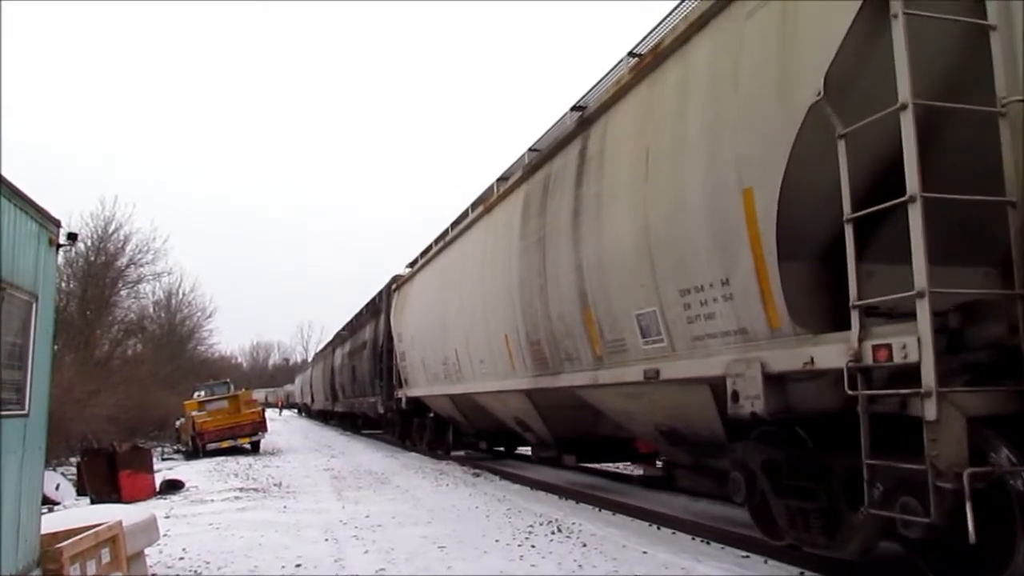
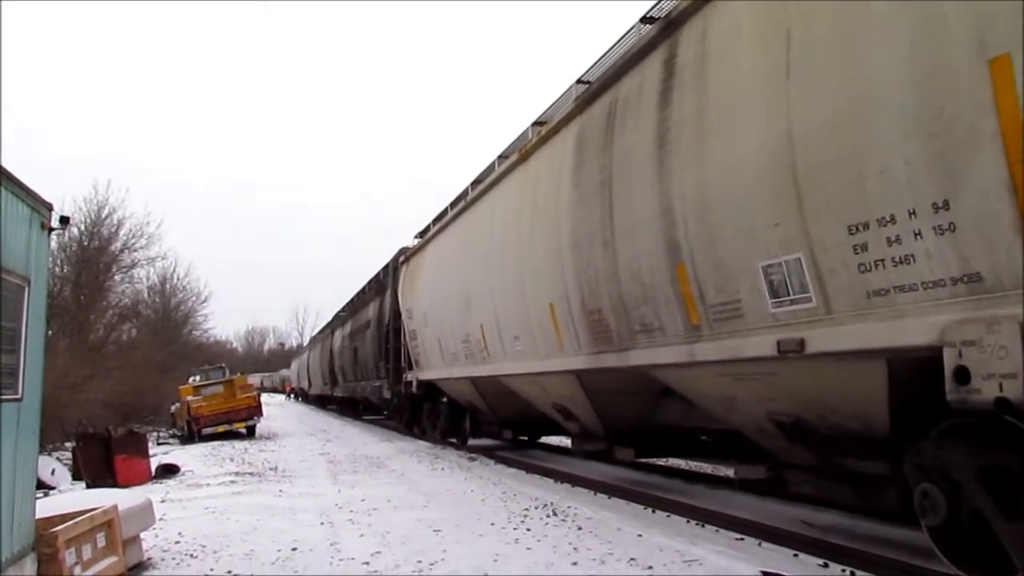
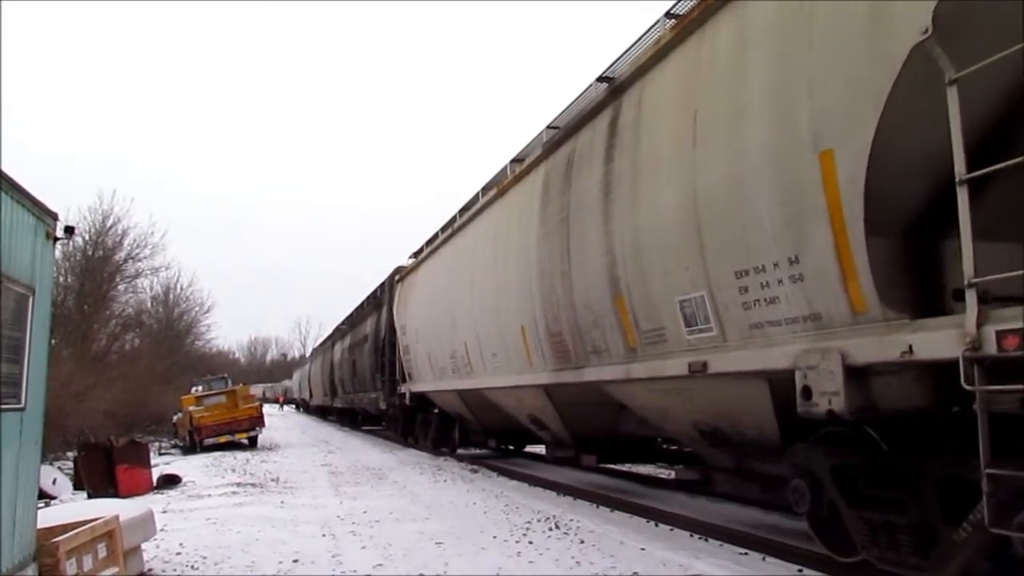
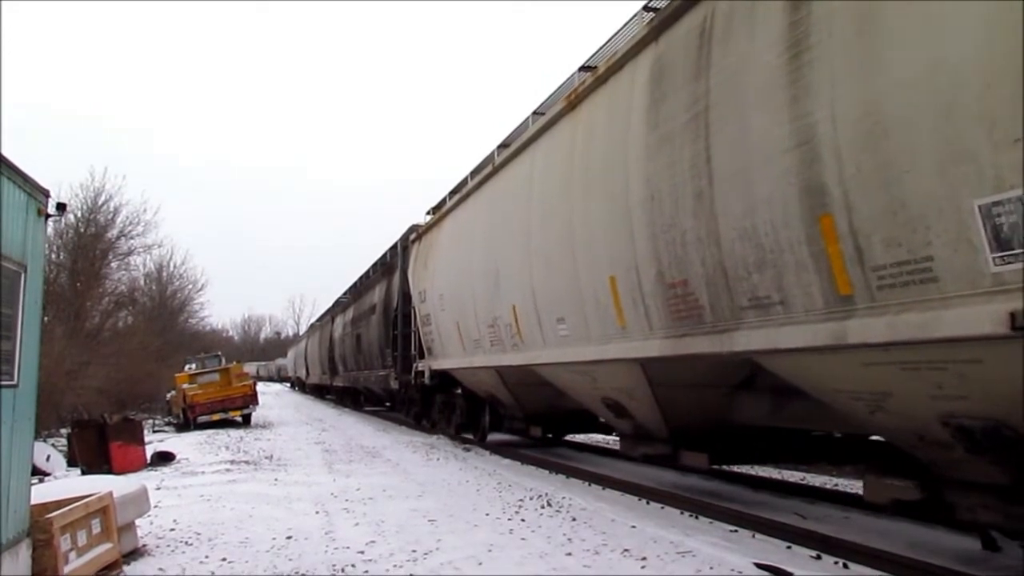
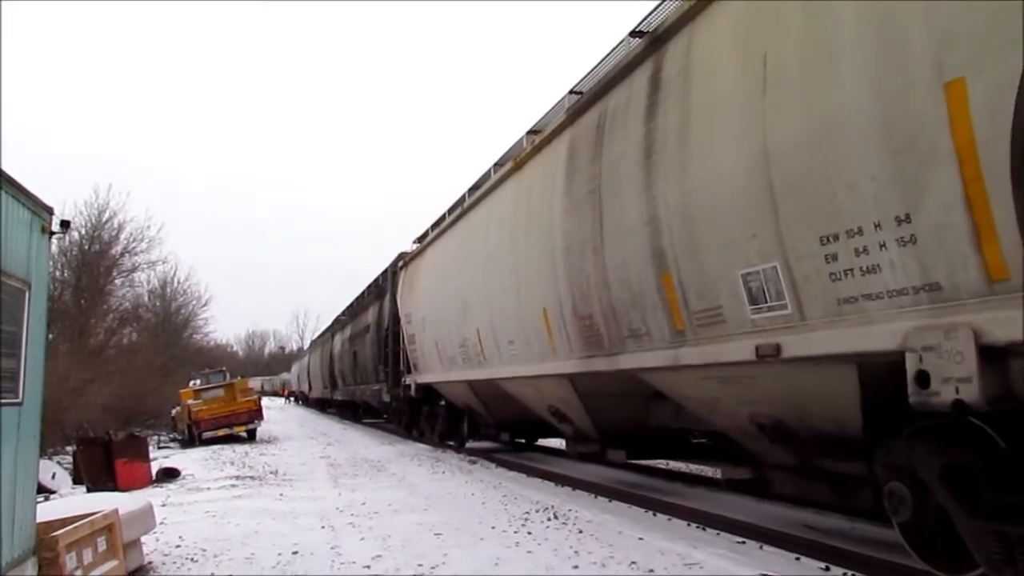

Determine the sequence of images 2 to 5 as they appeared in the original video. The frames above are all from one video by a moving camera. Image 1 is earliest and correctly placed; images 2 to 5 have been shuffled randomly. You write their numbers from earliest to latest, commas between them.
3, 5, 2, 4
